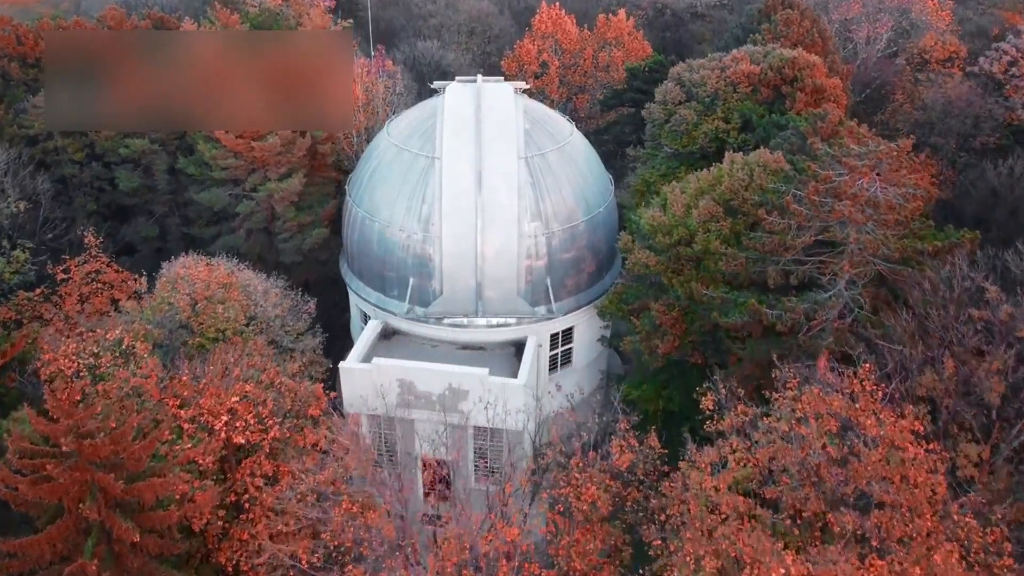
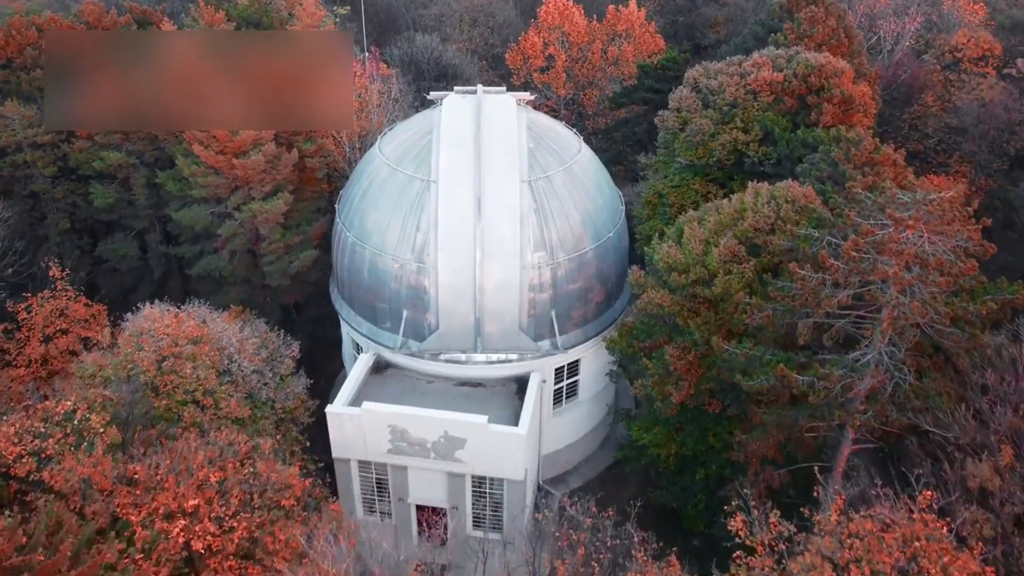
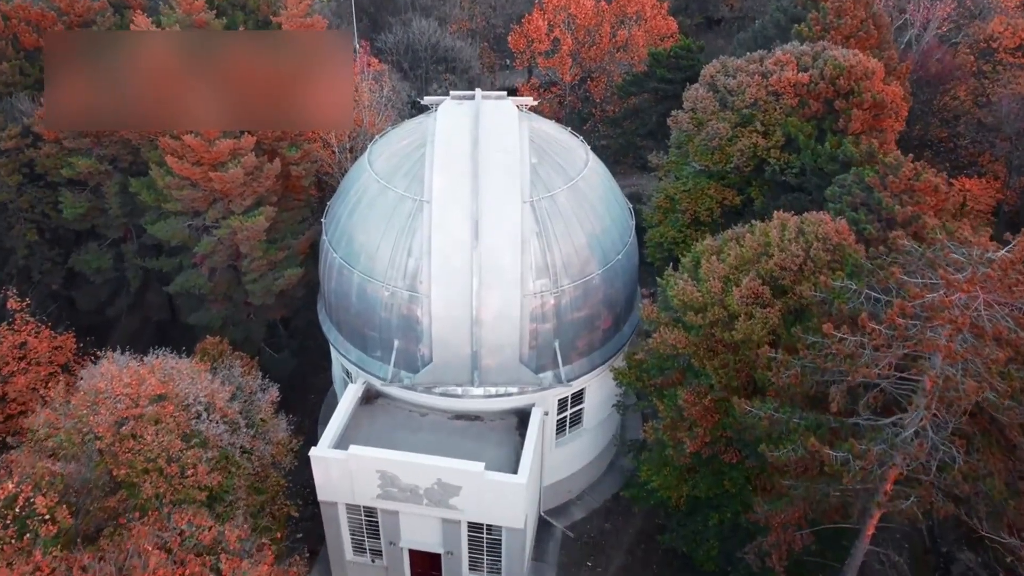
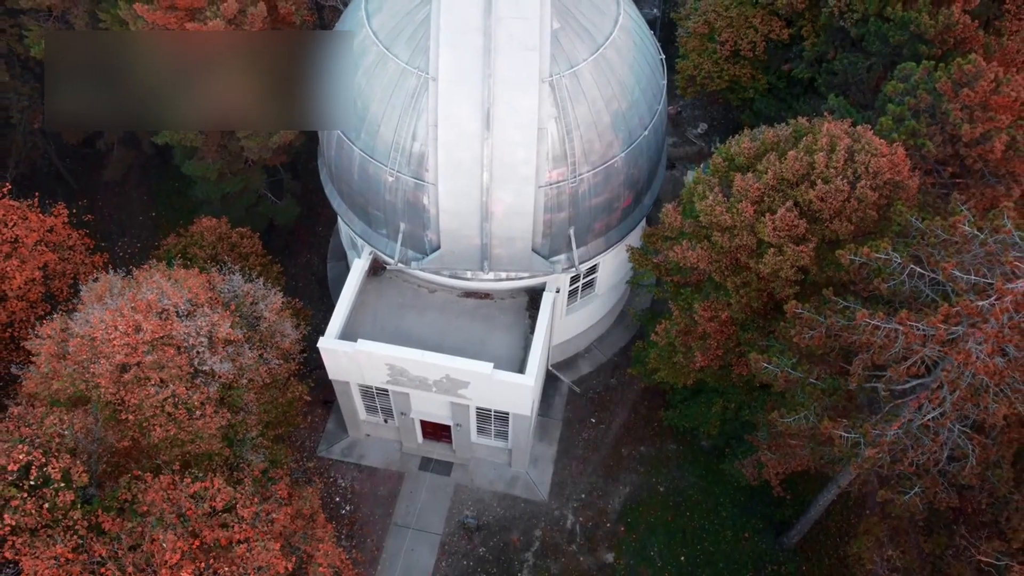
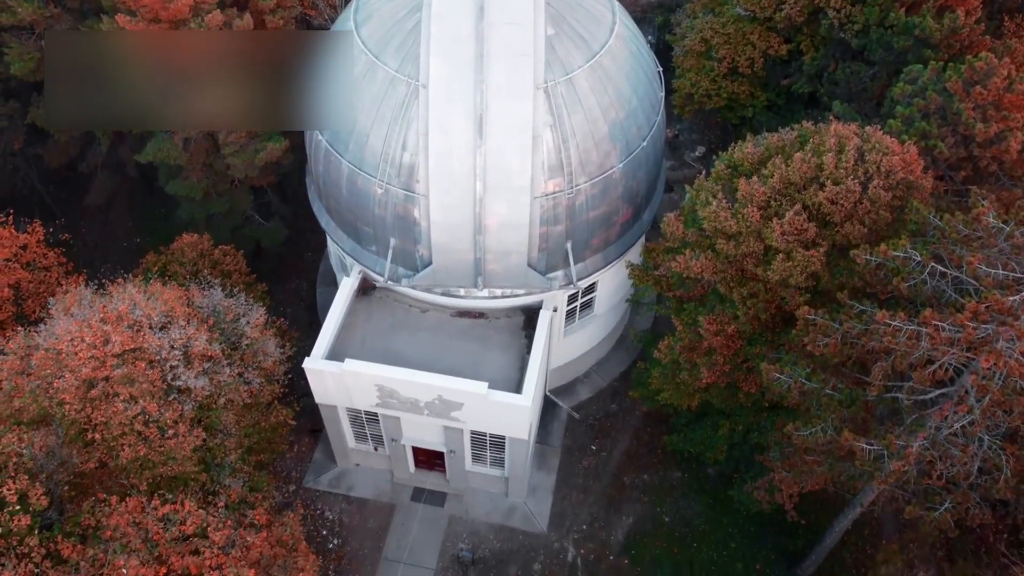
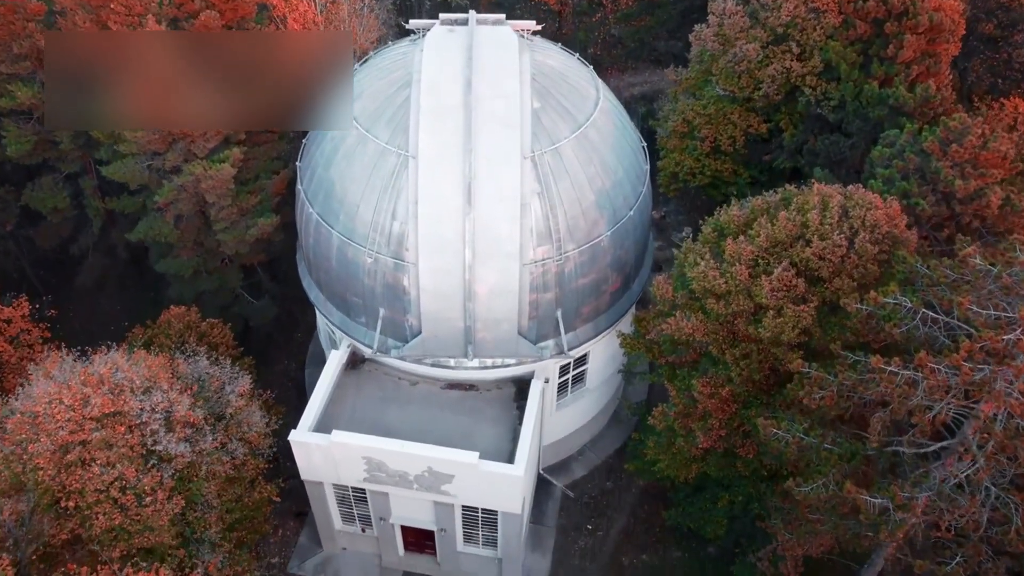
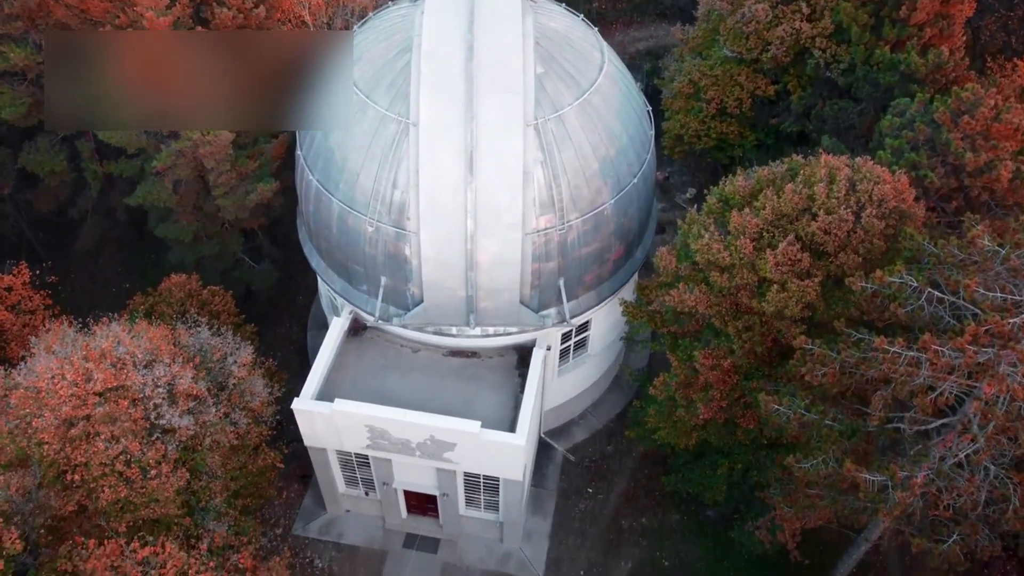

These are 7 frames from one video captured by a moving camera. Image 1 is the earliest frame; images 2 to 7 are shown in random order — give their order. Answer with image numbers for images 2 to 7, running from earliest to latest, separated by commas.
2, 3, 6, 7, 5, 4
